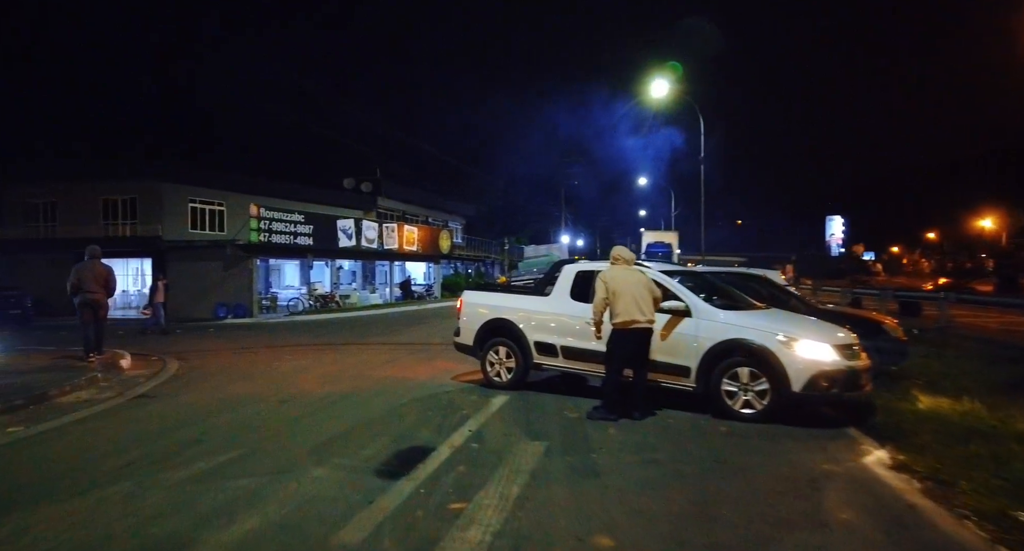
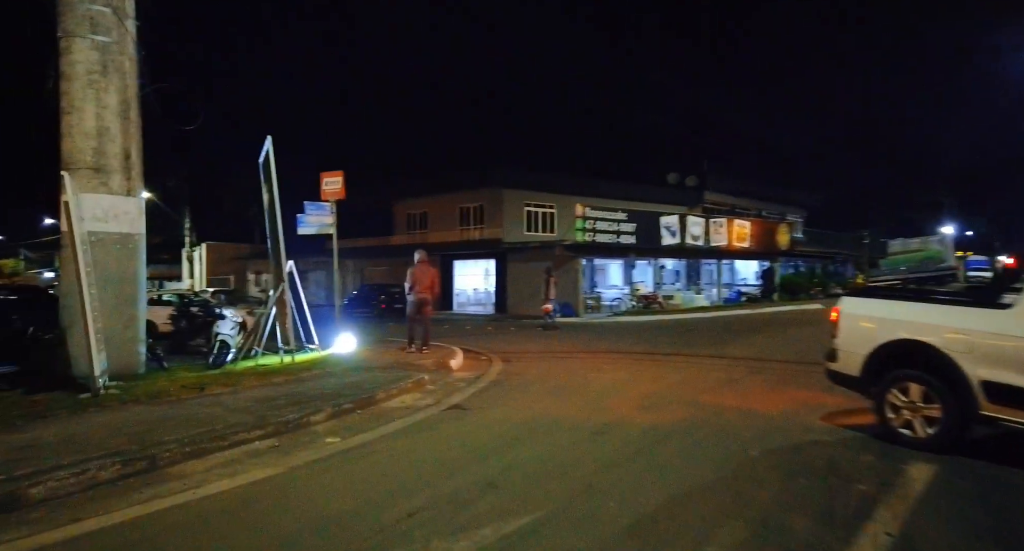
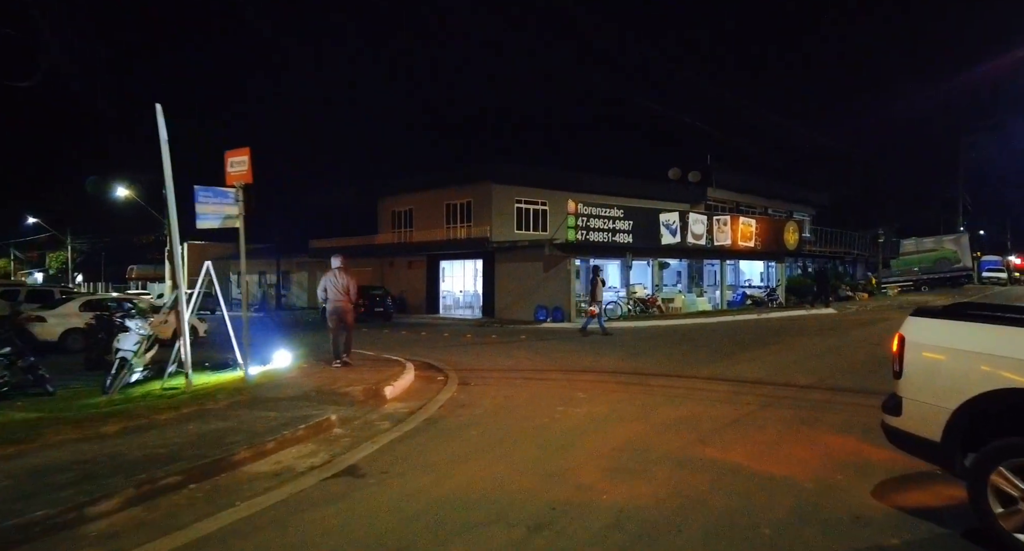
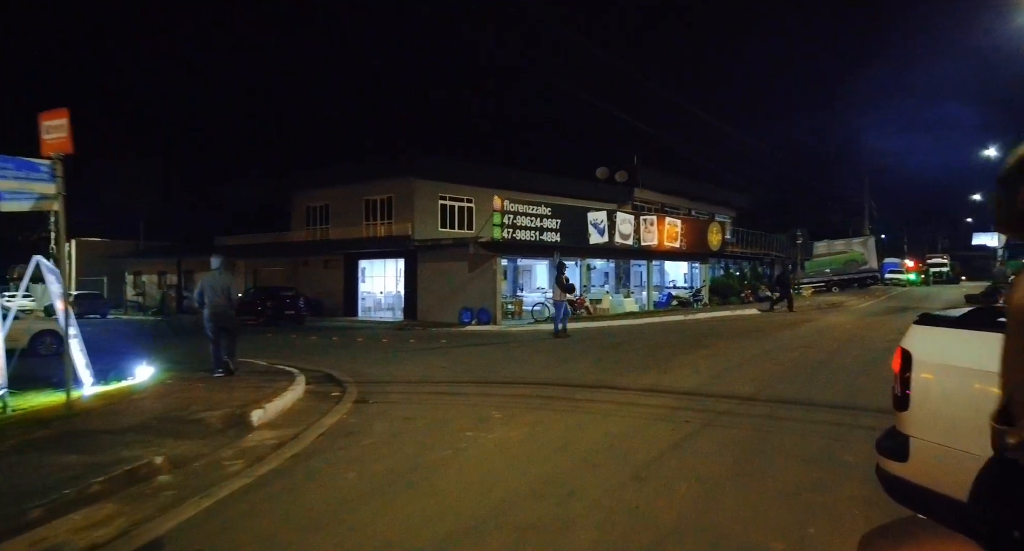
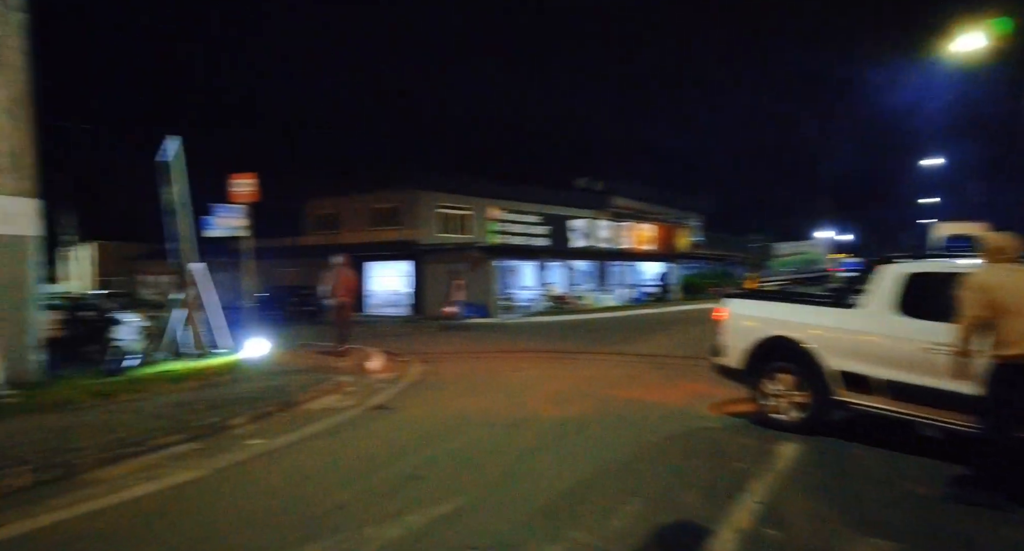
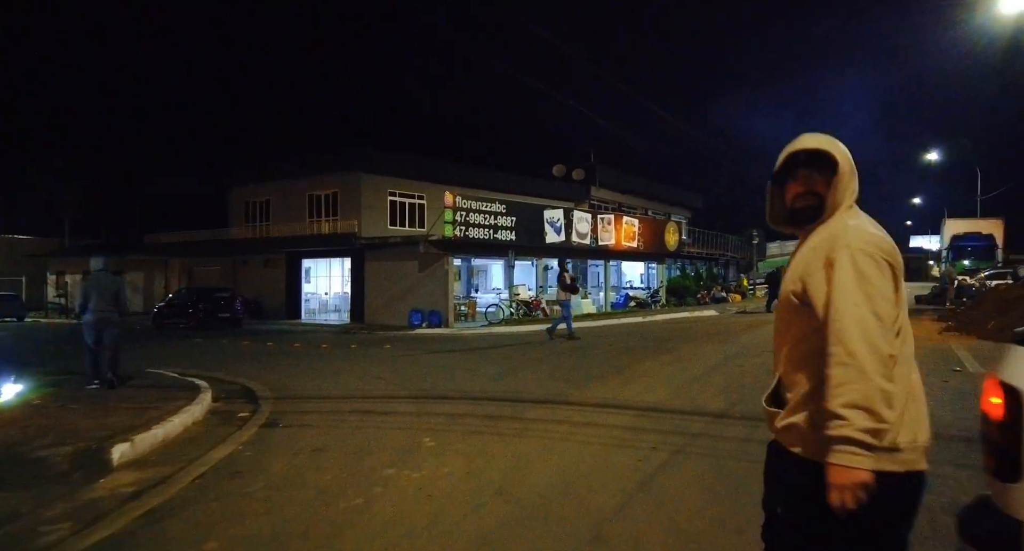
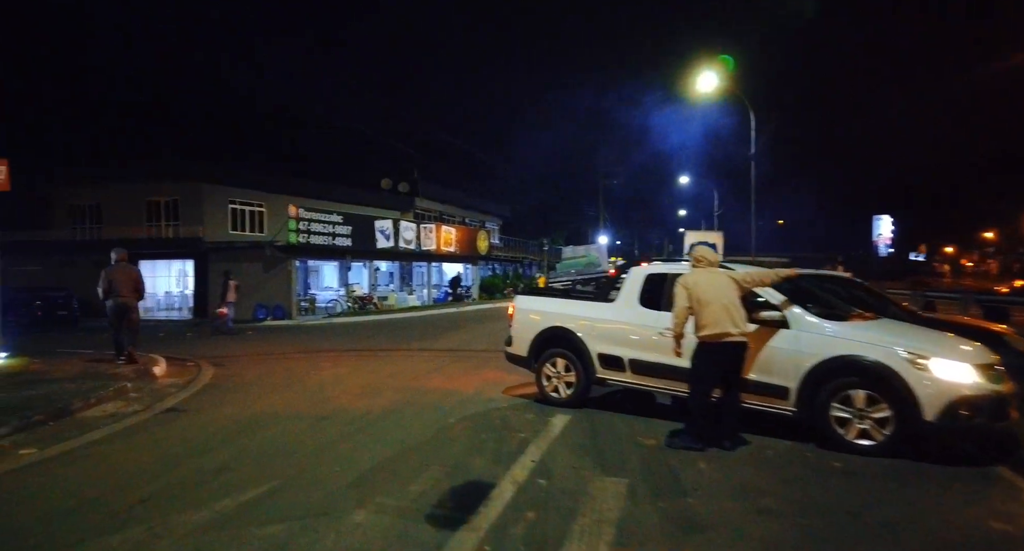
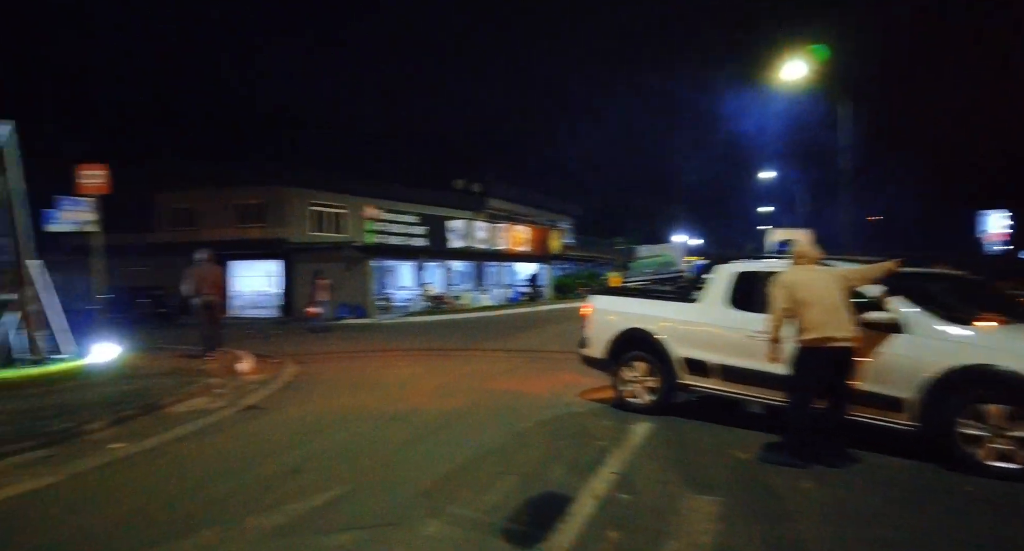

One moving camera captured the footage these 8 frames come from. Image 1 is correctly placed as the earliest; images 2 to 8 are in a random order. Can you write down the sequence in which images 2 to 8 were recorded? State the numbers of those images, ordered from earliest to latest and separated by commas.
7, 8, 5, 2, 3, 4, 6
